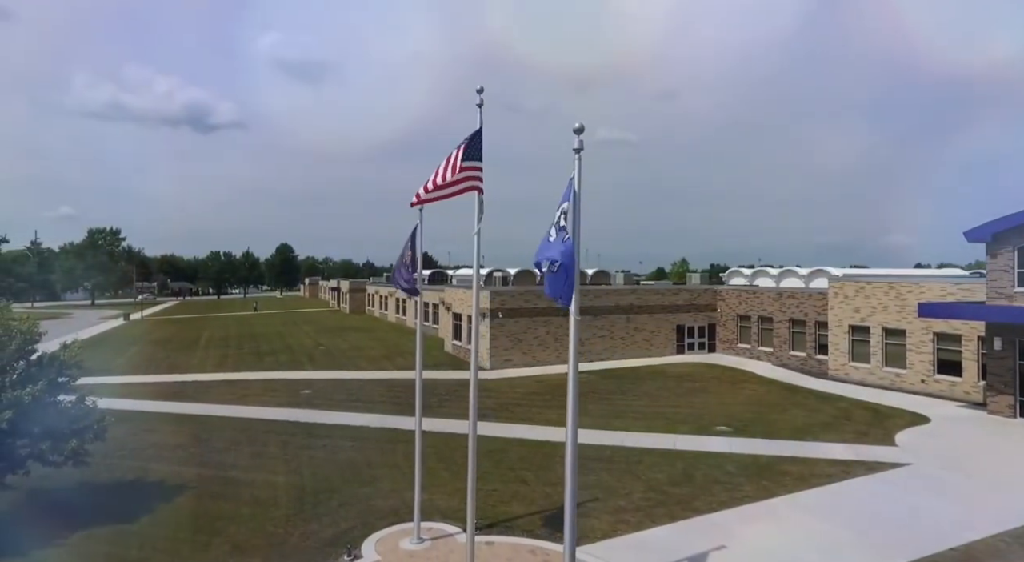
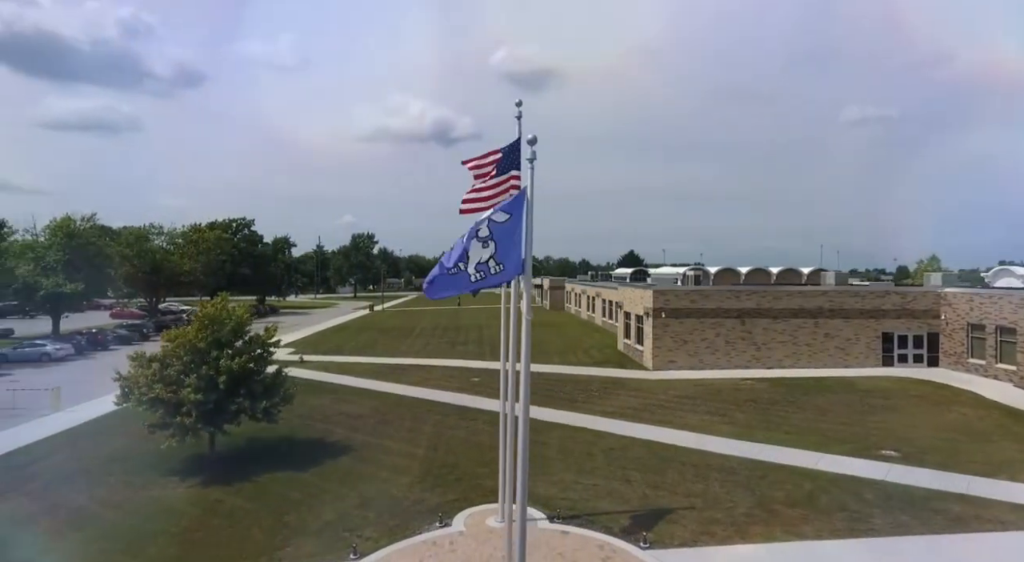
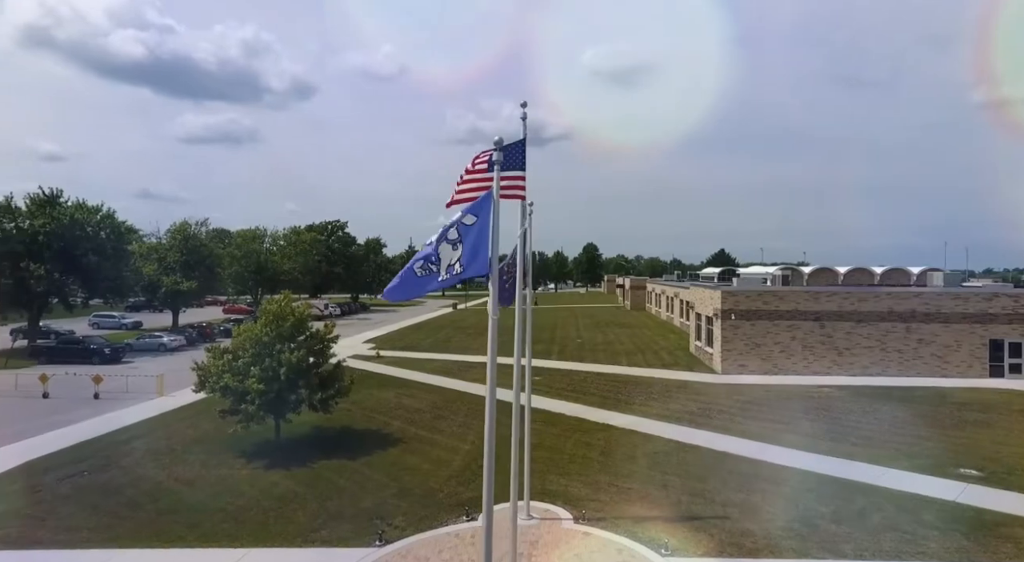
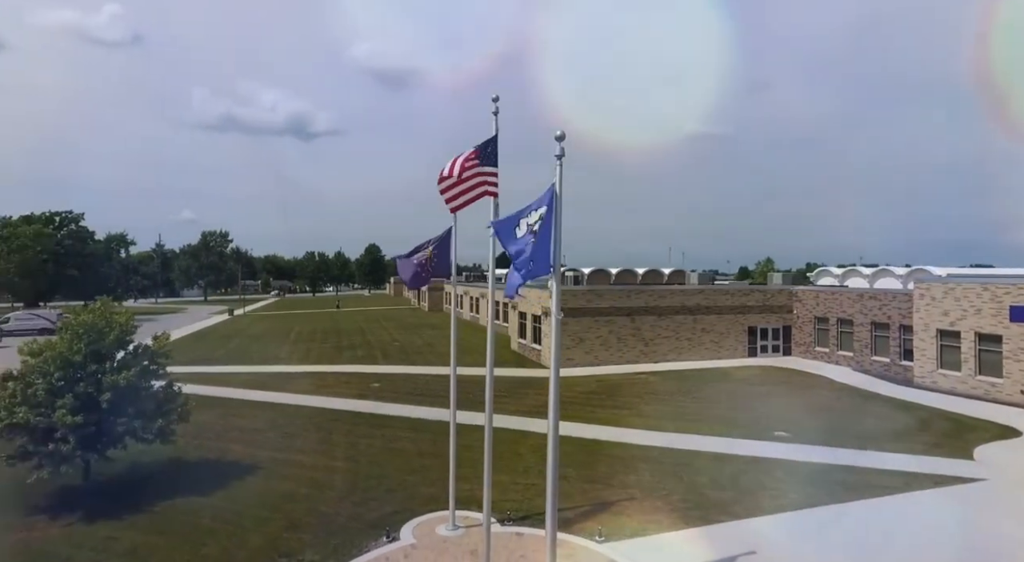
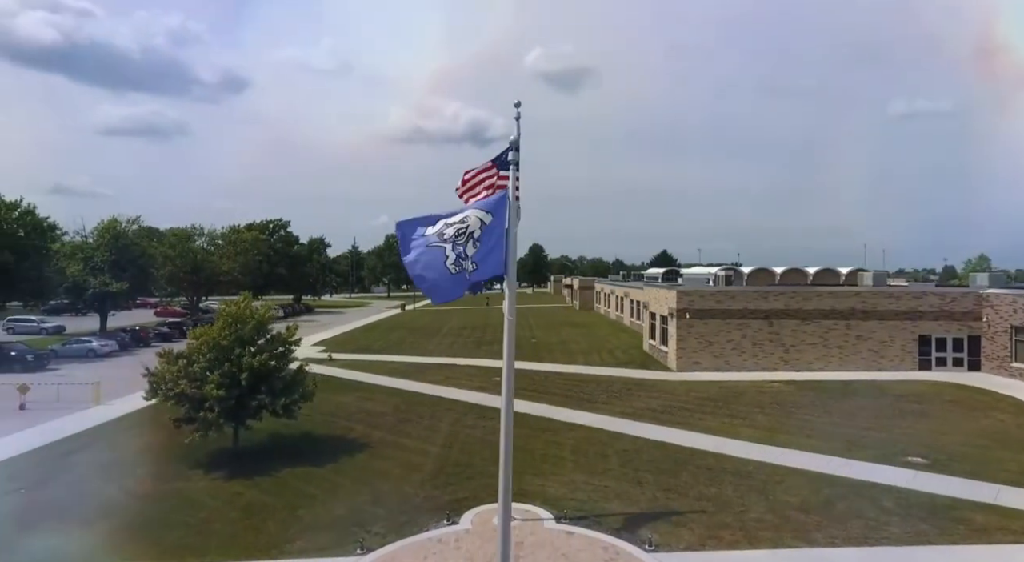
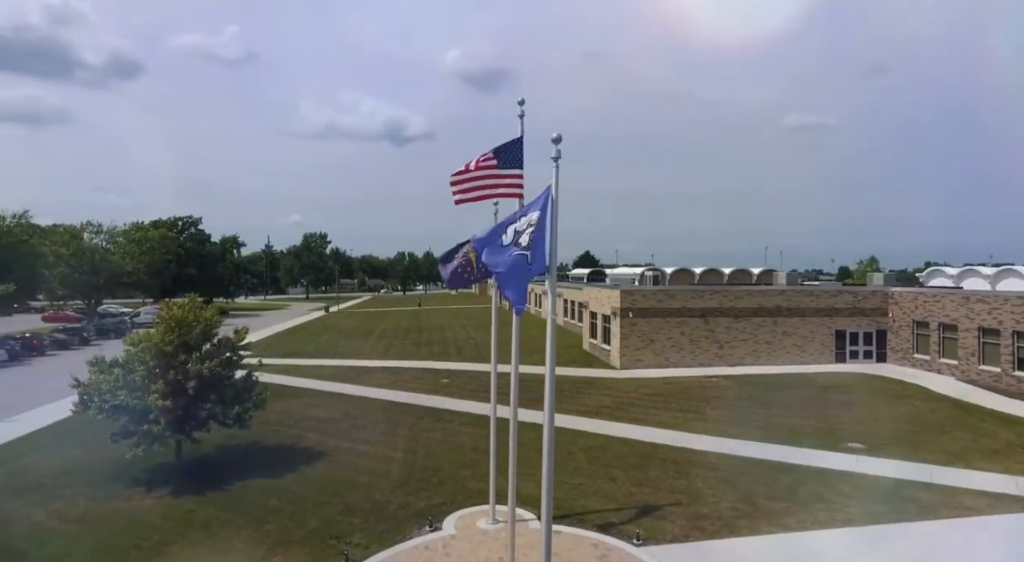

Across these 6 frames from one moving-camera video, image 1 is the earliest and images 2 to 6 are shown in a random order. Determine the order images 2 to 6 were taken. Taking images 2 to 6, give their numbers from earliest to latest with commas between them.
4, 6, 2, 5, 3
